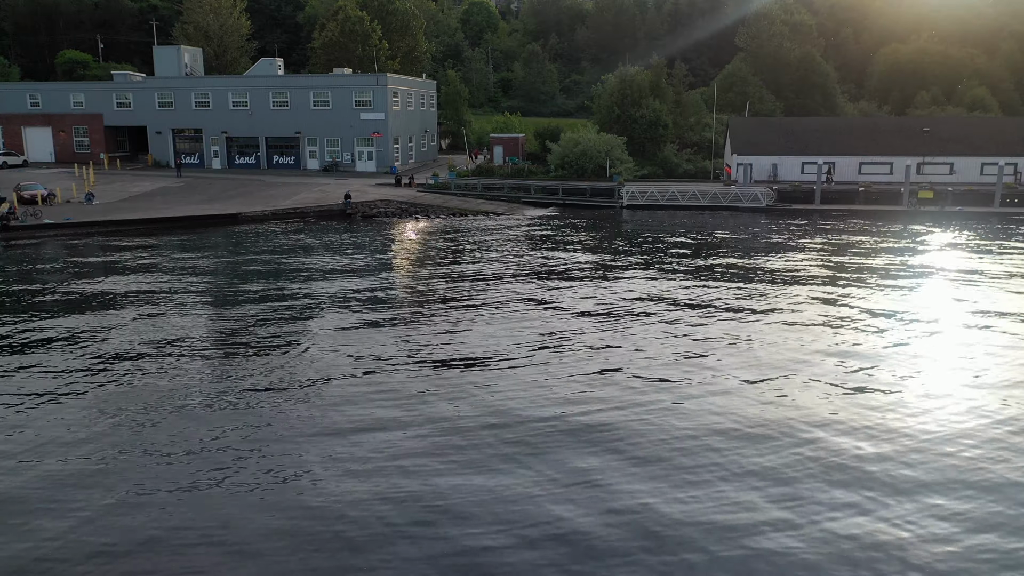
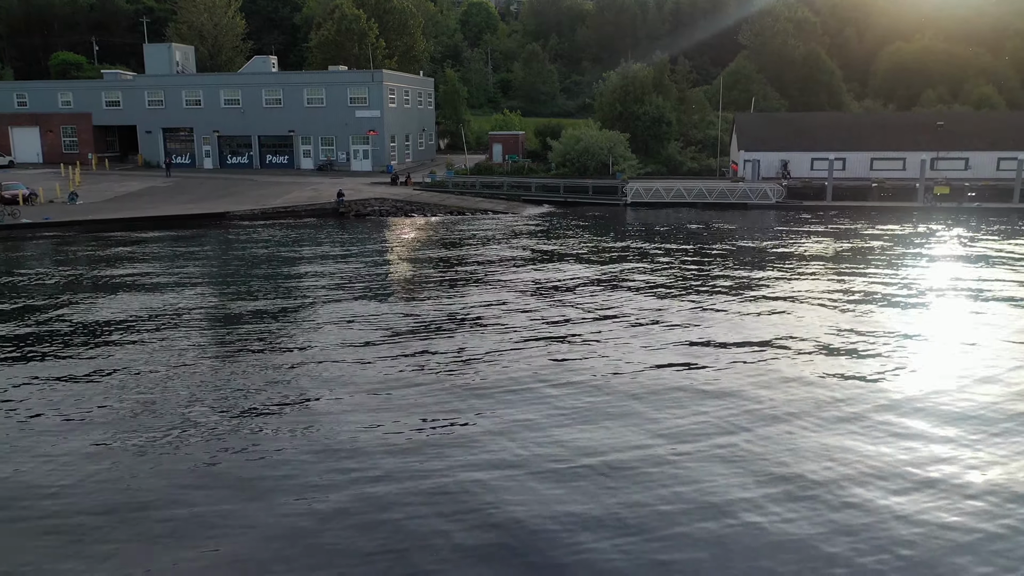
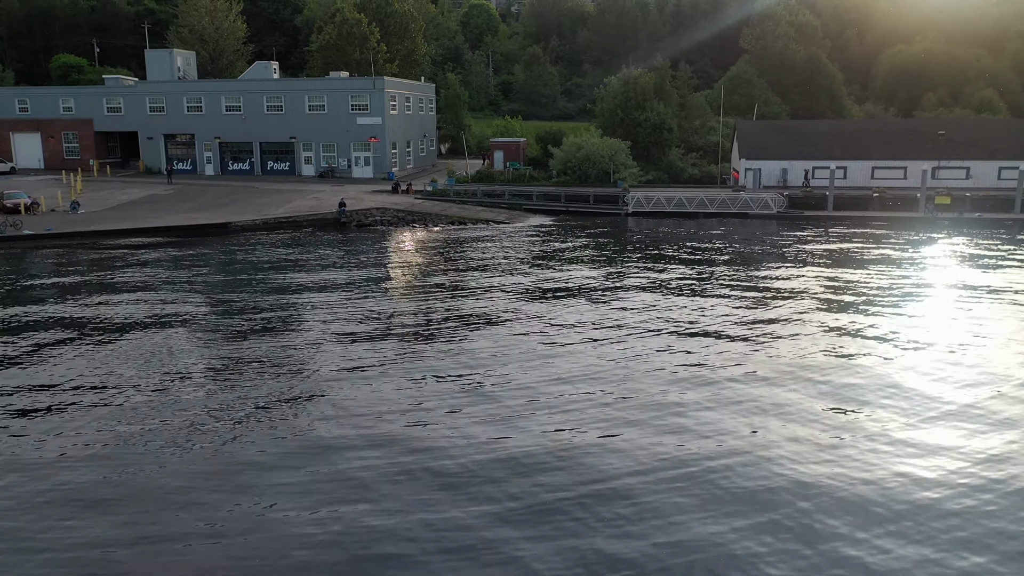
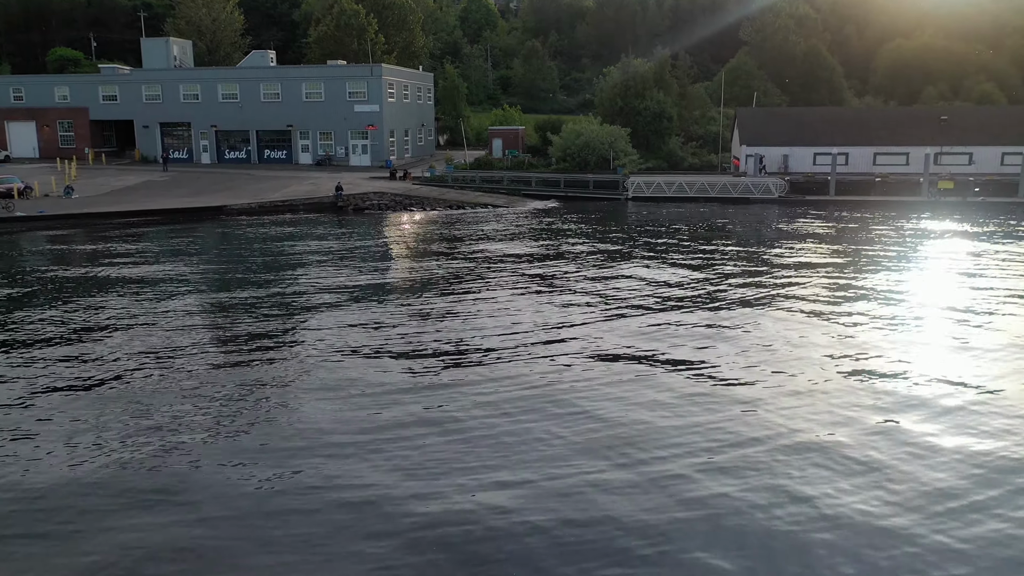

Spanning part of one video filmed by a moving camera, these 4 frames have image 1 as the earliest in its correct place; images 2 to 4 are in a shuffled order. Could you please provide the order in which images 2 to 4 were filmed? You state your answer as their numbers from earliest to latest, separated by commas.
3, 2, 4
